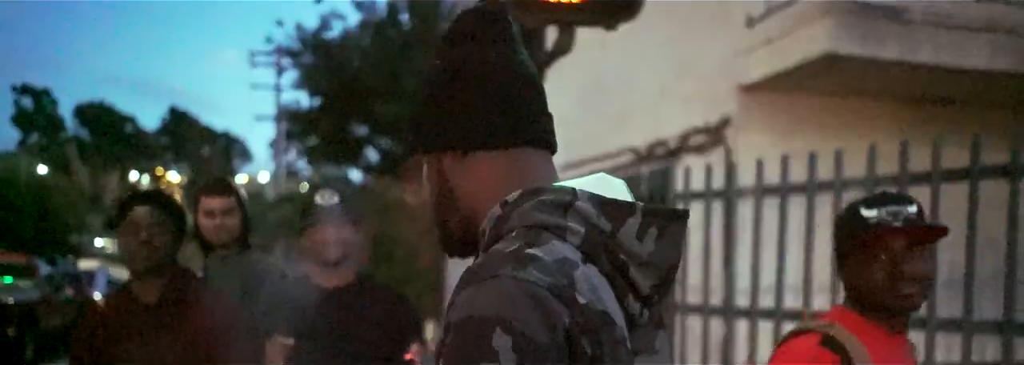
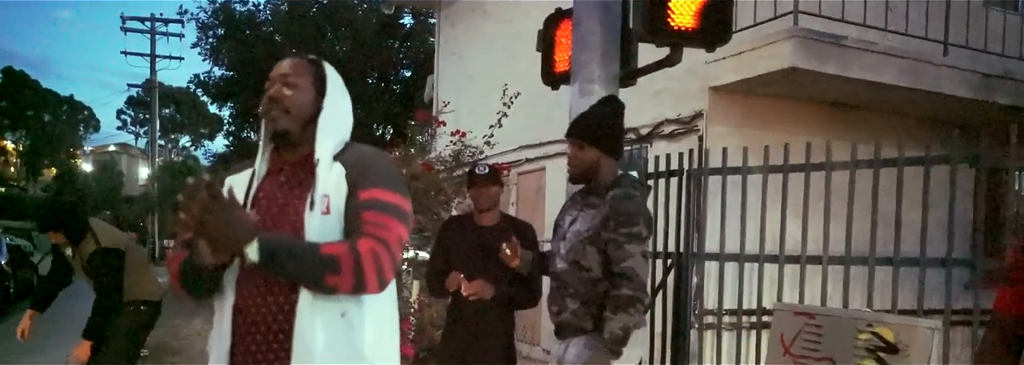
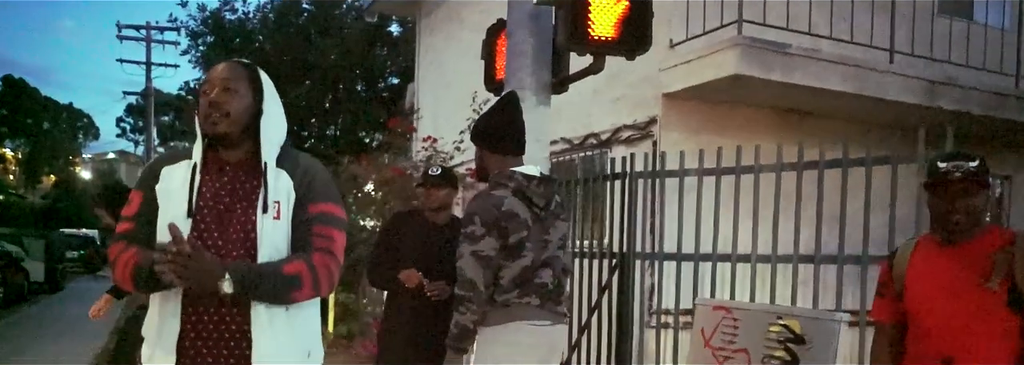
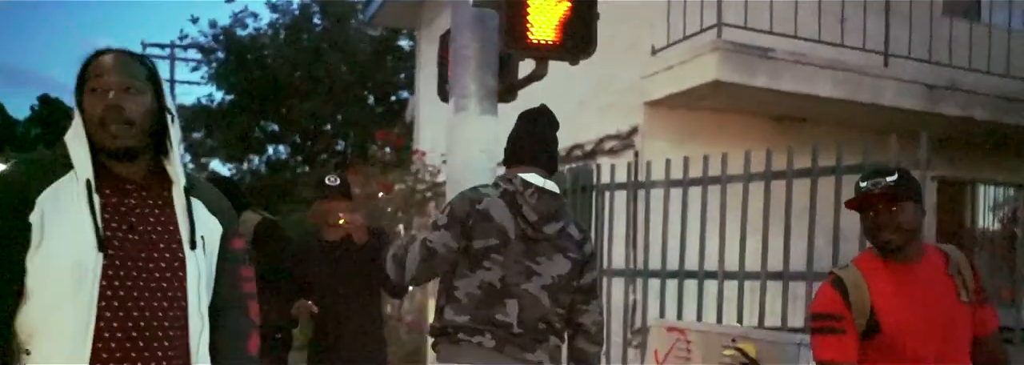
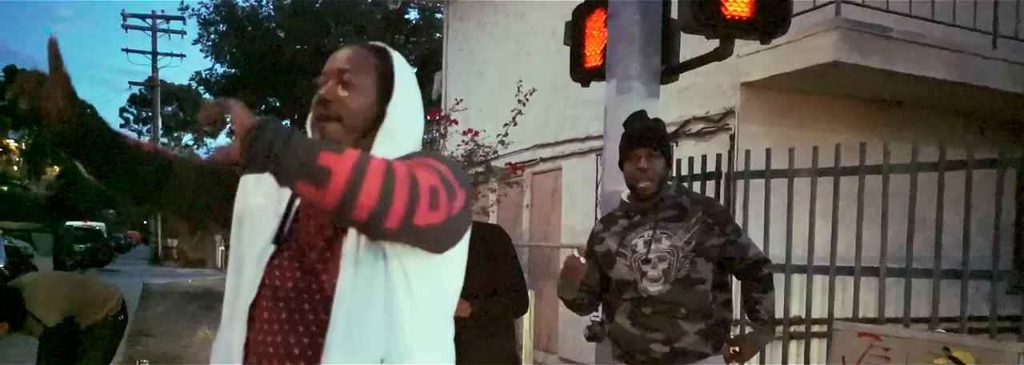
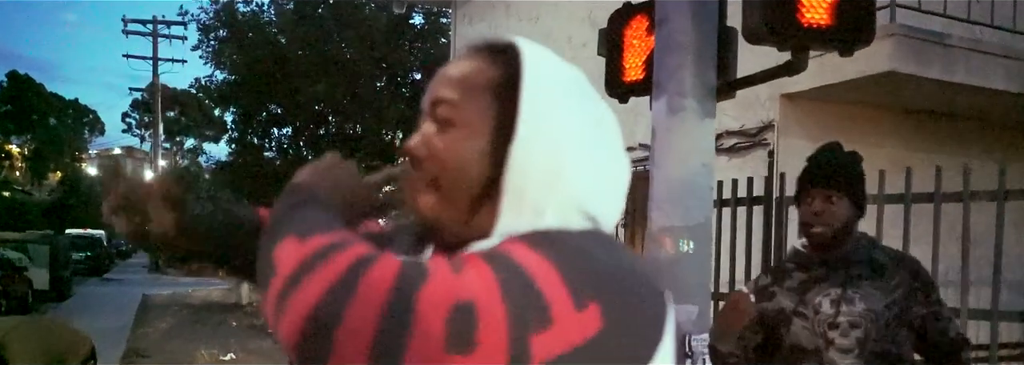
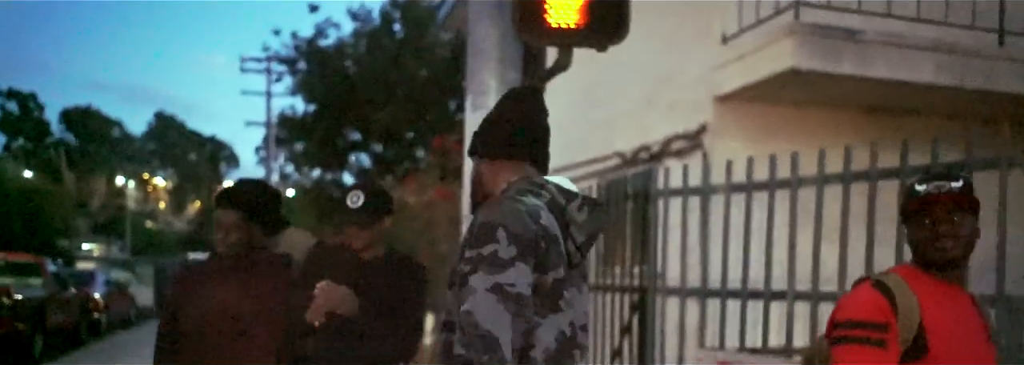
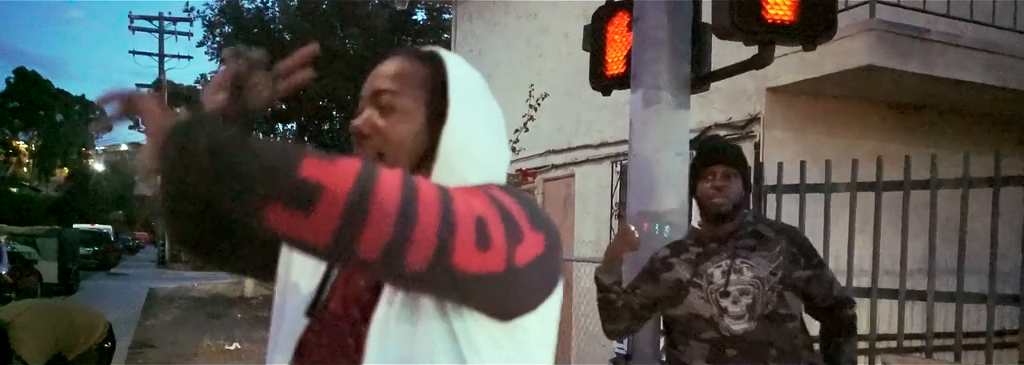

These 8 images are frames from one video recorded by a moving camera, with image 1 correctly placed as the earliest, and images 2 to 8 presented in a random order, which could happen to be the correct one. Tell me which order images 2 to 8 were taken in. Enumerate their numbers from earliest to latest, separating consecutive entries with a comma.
7, 4, 3, 2, 5, 8, 6
